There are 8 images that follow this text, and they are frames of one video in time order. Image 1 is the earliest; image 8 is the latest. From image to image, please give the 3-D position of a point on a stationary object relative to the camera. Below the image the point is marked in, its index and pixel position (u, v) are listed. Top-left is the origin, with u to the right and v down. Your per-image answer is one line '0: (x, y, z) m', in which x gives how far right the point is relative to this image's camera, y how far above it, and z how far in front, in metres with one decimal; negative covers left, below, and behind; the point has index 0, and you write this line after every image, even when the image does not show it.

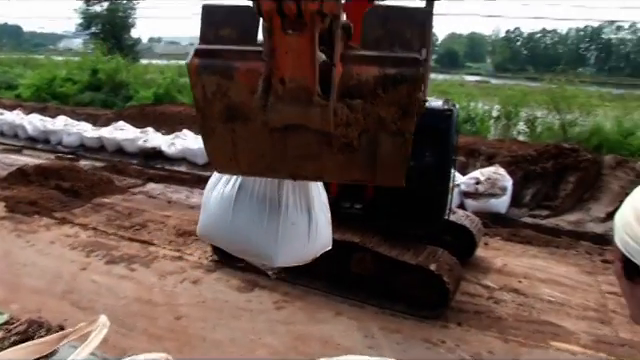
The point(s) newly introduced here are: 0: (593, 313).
0: (+2.1, -1.0, +5.7) m
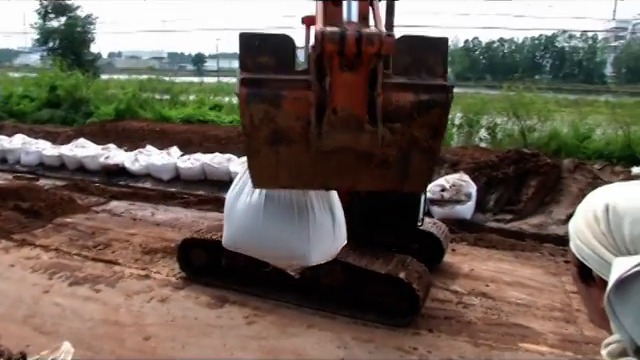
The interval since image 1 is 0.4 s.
0: (+1.9, -1.1, +5.8) m
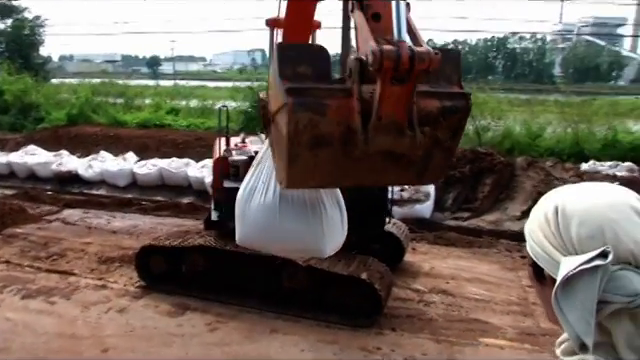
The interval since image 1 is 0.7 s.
0: (+1.6, -1.1, +6.0) m
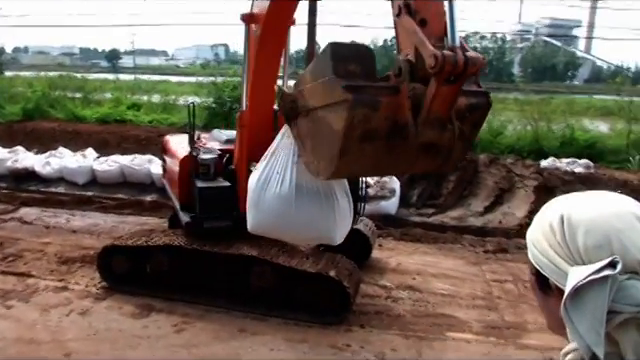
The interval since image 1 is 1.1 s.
0: (+1.4, -1.0, +6.1) m
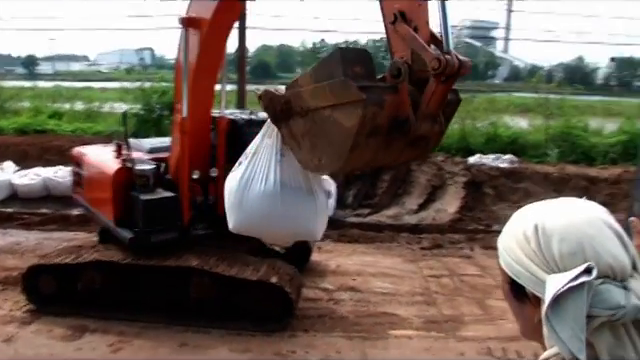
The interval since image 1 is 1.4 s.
0: (+0.9, -1.0, +6.2) m
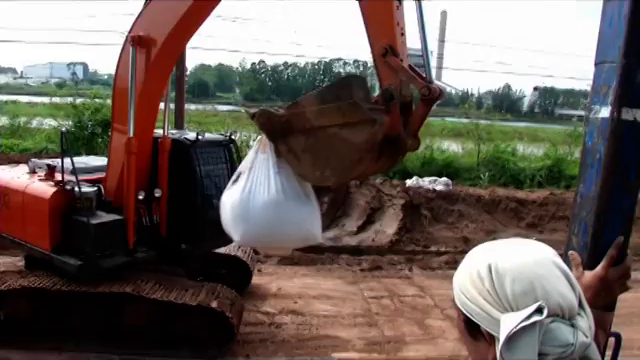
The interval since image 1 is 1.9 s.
0: (+0.3, -1.2, +6.2) m
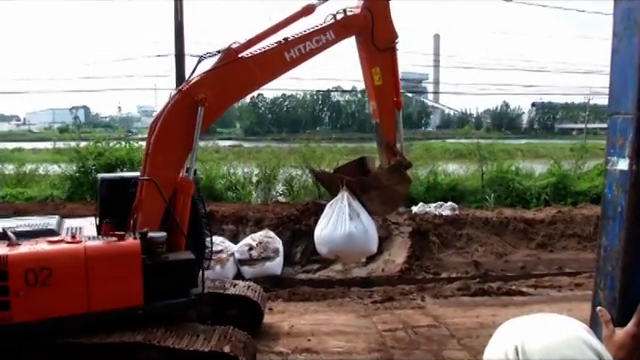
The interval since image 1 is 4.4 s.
0: (+0.5, -1.5, +6.1) m
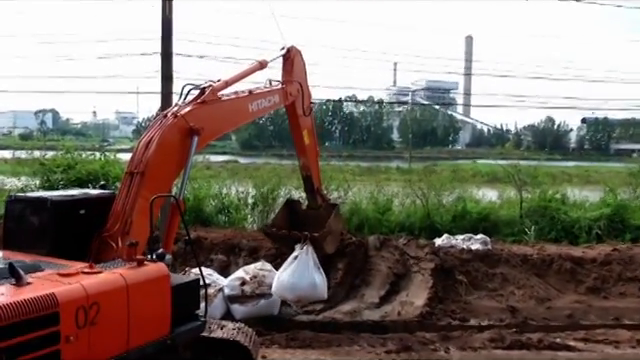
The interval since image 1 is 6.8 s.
0: (+0.5, -1.6, +5.0) m
